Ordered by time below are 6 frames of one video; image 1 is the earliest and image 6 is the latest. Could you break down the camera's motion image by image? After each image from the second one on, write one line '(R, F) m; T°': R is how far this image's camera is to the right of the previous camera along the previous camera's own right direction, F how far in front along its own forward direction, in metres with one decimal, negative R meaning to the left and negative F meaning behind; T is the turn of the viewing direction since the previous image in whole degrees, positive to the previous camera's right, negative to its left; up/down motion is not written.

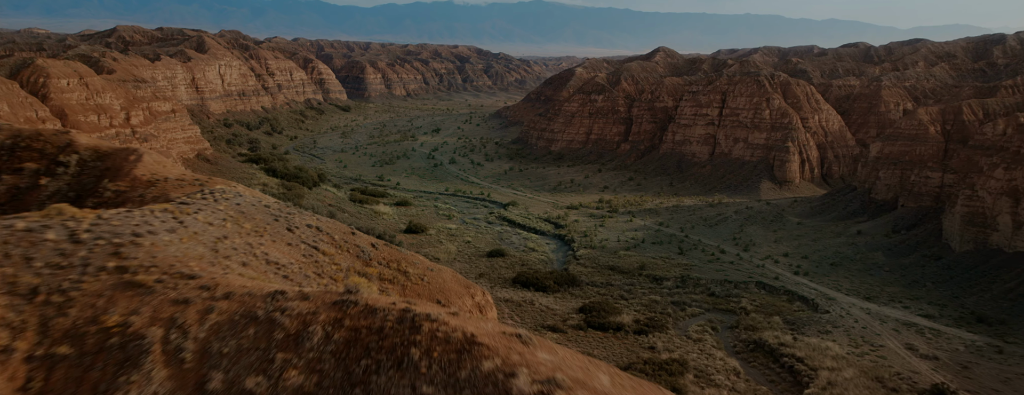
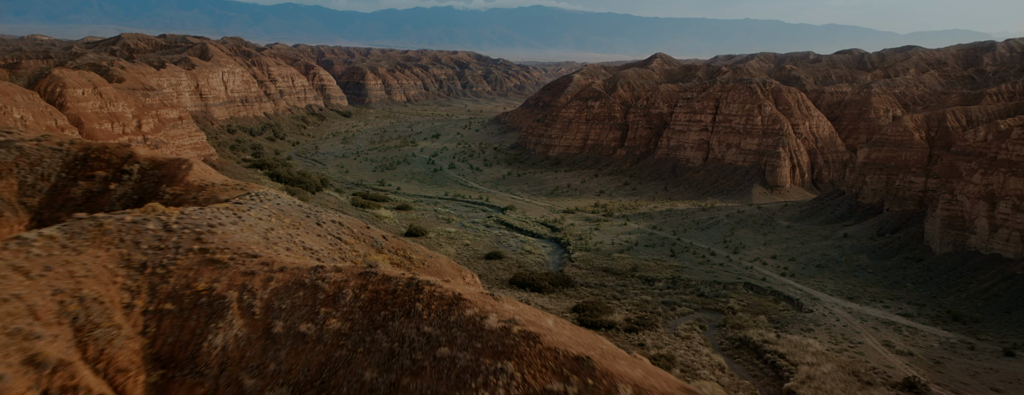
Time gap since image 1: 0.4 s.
(+0.1, -0.8) m; 0°
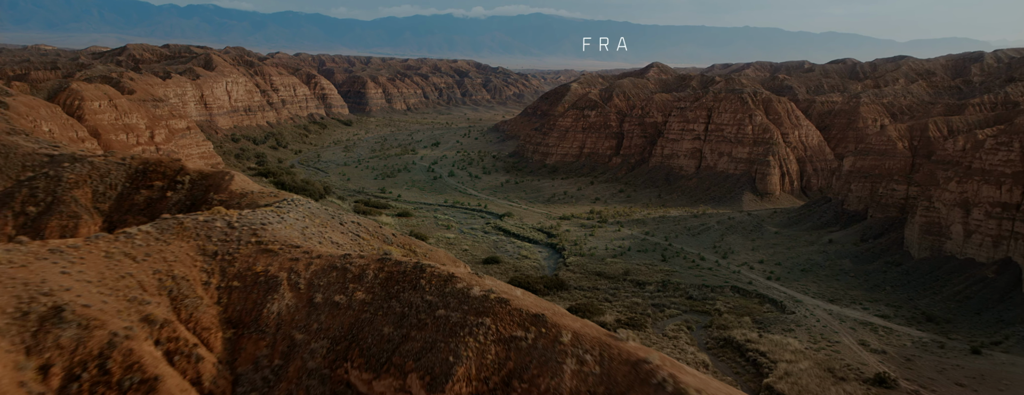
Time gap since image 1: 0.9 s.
(+0.1, -1.0) m; 0°
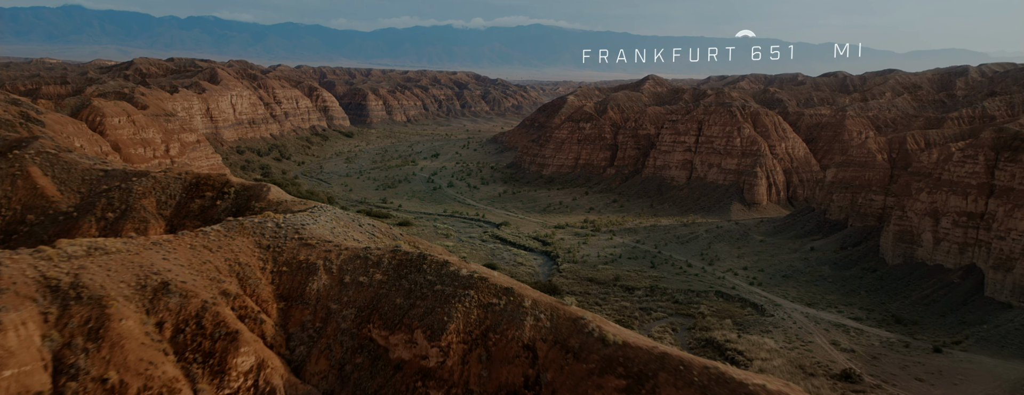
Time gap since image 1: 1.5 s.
(+0.2, -1.3) m; 0°
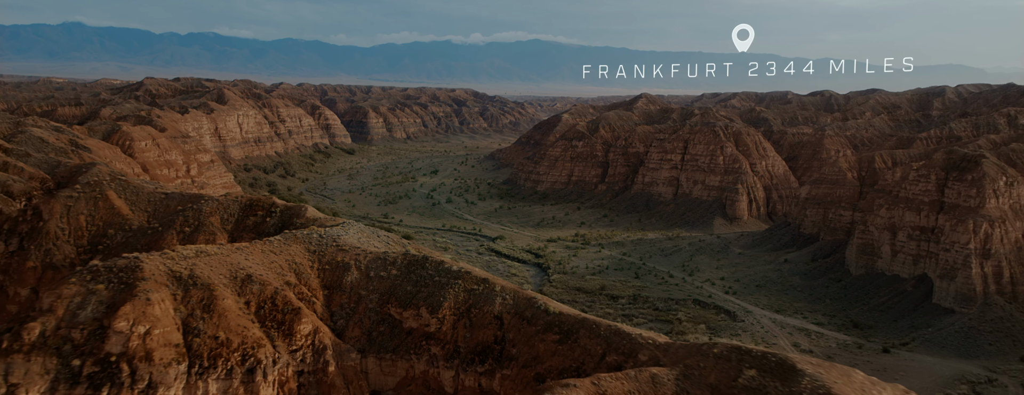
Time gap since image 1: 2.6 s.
(+0.2, -2.2) m; 0°
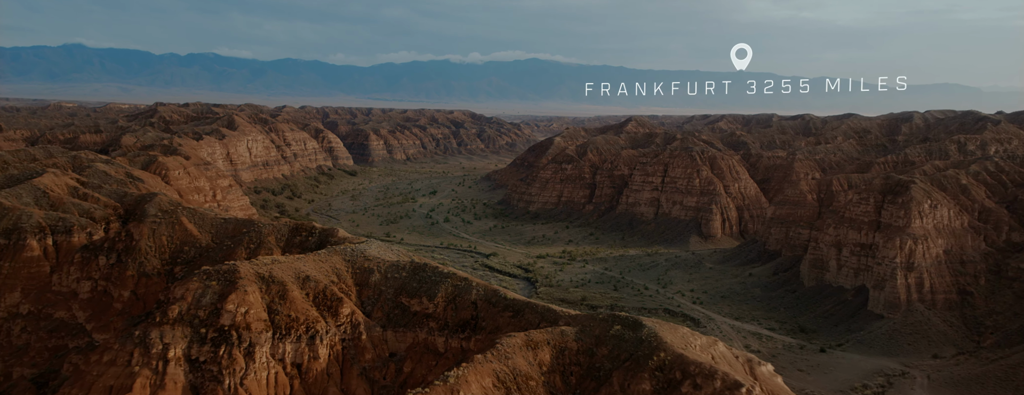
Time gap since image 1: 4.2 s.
(+0.4, -3.4) m; 0°
